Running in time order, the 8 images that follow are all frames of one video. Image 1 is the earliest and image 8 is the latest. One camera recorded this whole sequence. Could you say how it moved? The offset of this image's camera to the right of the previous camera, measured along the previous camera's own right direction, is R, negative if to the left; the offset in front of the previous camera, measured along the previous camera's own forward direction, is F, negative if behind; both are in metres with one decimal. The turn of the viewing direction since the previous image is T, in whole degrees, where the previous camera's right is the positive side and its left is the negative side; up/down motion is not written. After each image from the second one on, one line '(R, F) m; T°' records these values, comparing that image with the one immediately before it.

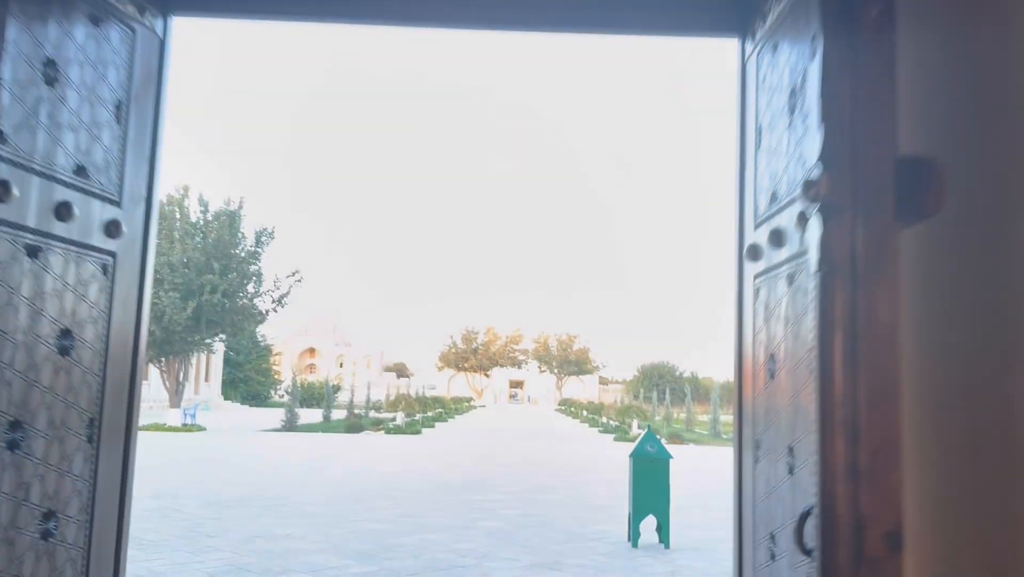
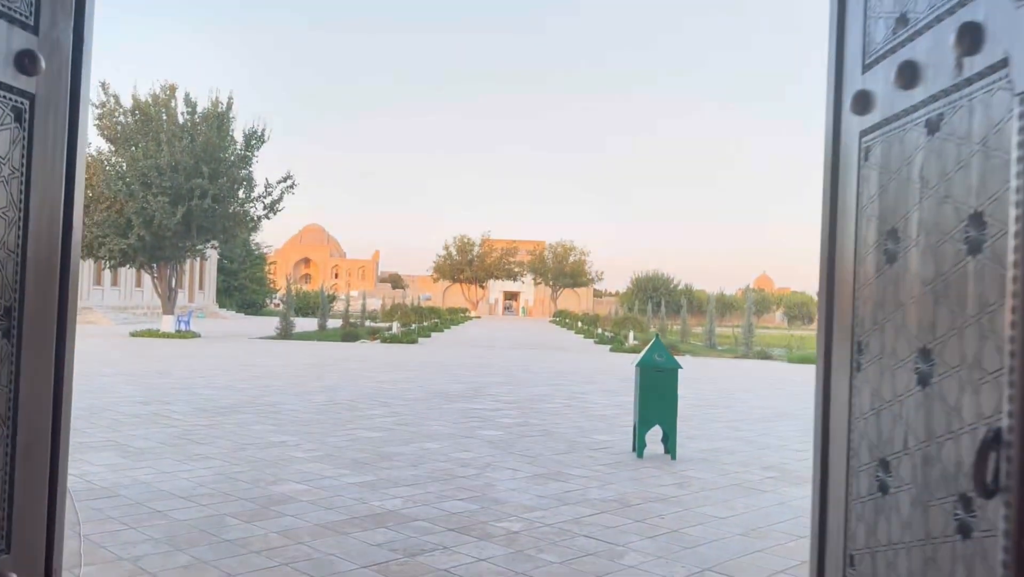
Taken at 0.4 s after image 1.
(-0.1, +0.4) m; 0°
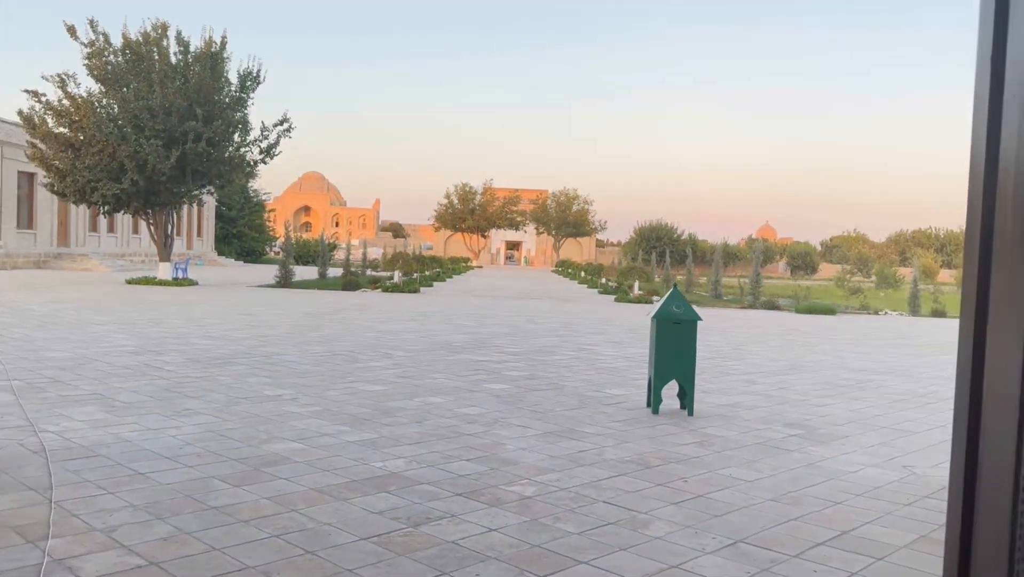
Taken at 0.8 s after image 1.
(-0.1, +0.4) m; 0°
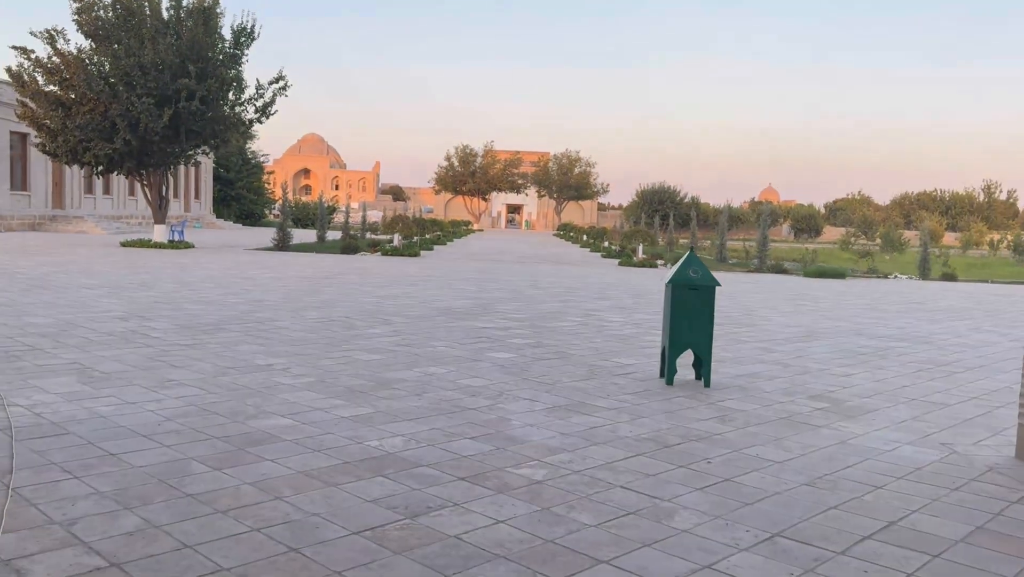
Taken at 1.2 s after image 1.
(0.0, +0.4) m; 0°
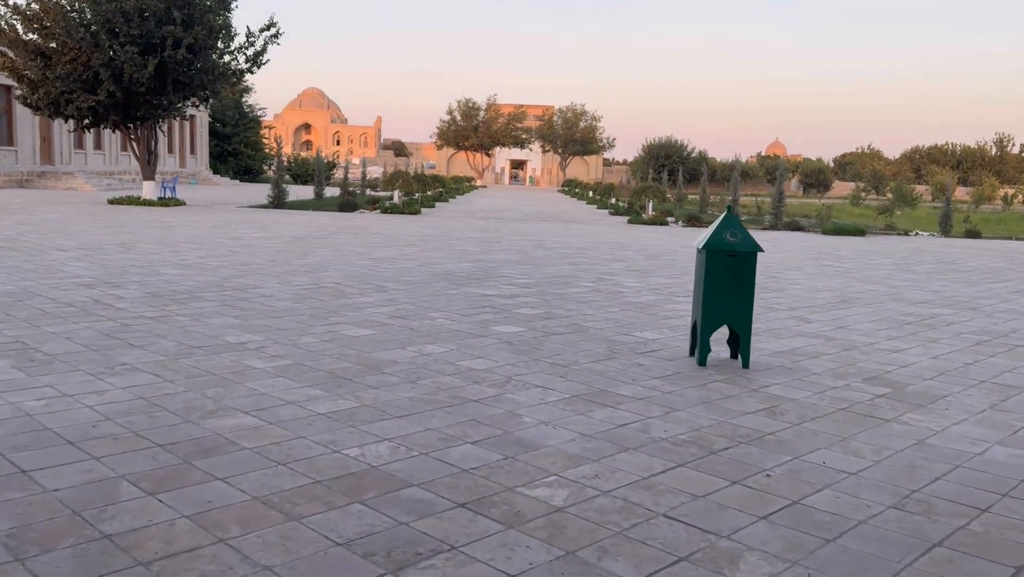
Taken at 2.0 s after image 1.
(0.0, +0.7) m; 0°
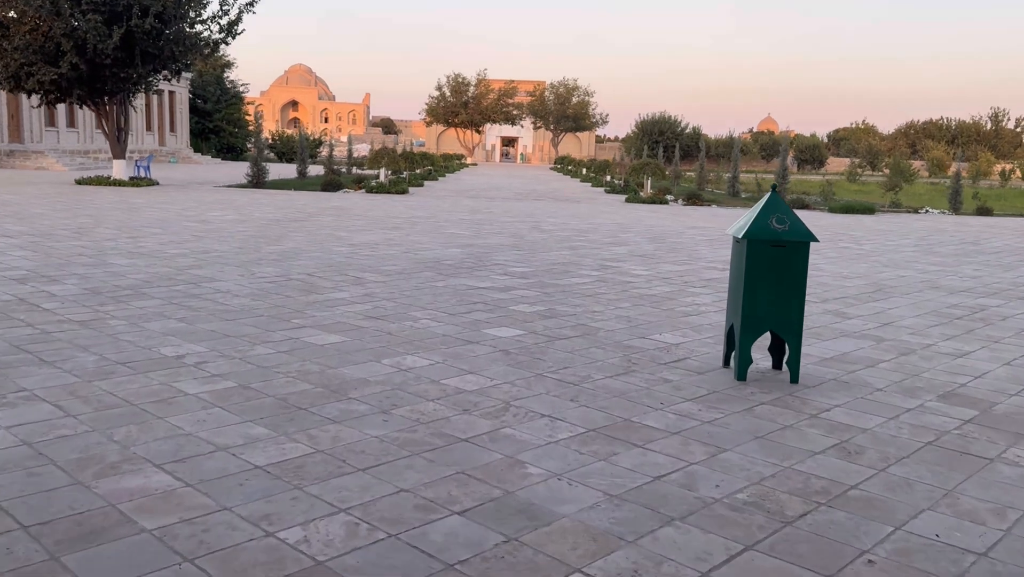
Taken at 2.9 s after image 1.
(0.0, +0.8) m; +1°
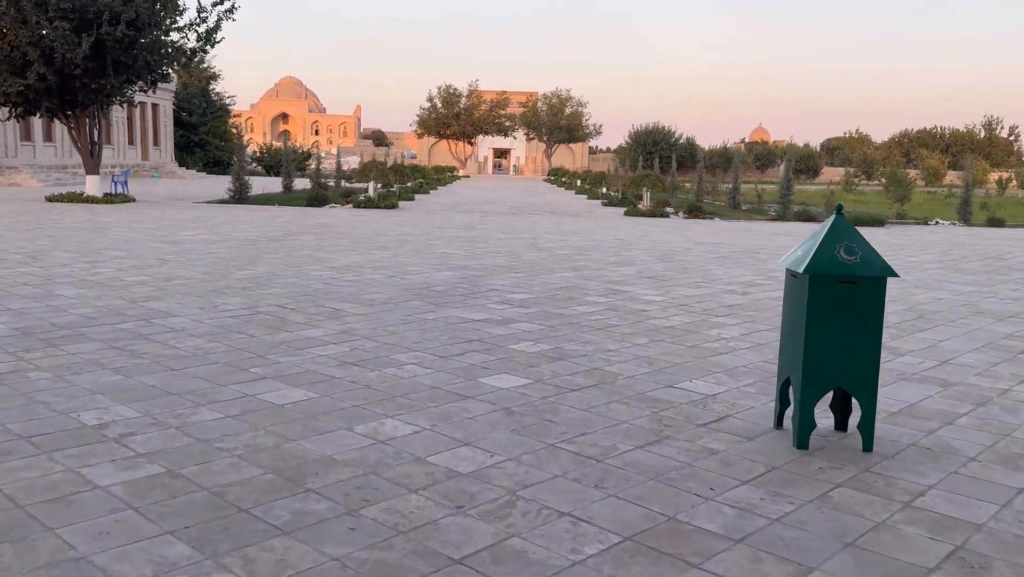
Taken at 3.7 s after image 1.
(0.0, +0.7) m; +1°
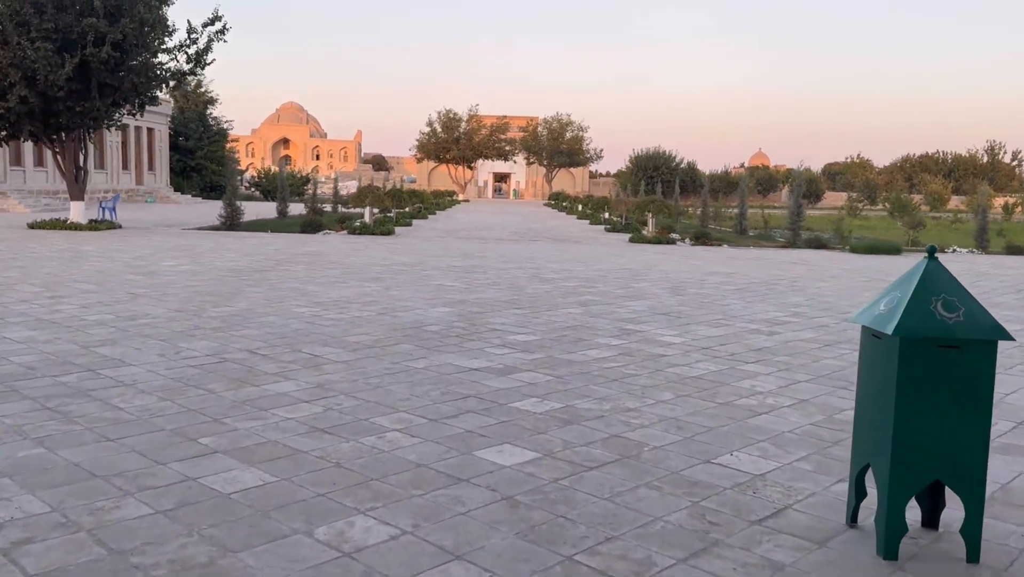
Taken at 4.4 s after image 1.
(0.0, +0.6) m; 0°
